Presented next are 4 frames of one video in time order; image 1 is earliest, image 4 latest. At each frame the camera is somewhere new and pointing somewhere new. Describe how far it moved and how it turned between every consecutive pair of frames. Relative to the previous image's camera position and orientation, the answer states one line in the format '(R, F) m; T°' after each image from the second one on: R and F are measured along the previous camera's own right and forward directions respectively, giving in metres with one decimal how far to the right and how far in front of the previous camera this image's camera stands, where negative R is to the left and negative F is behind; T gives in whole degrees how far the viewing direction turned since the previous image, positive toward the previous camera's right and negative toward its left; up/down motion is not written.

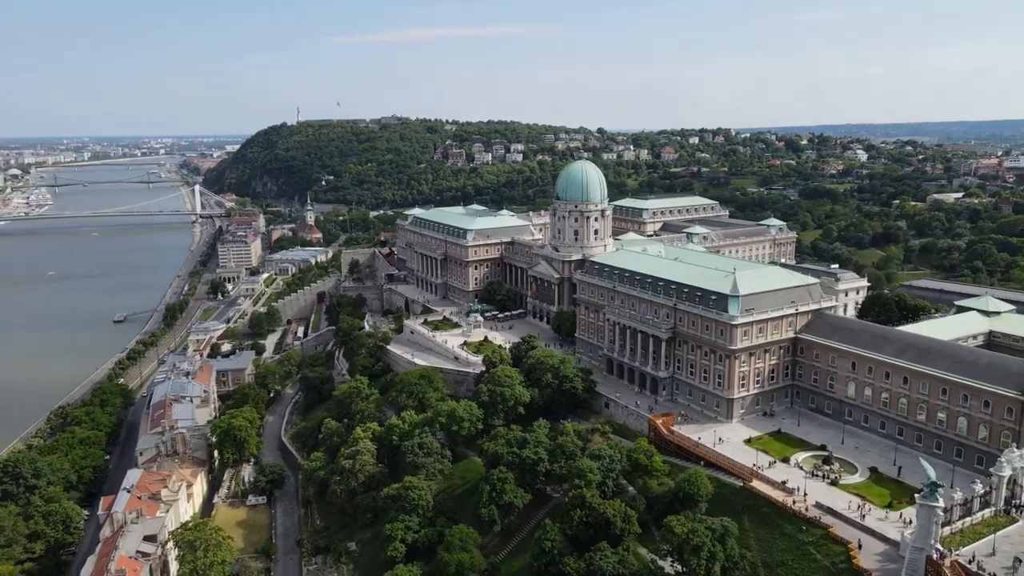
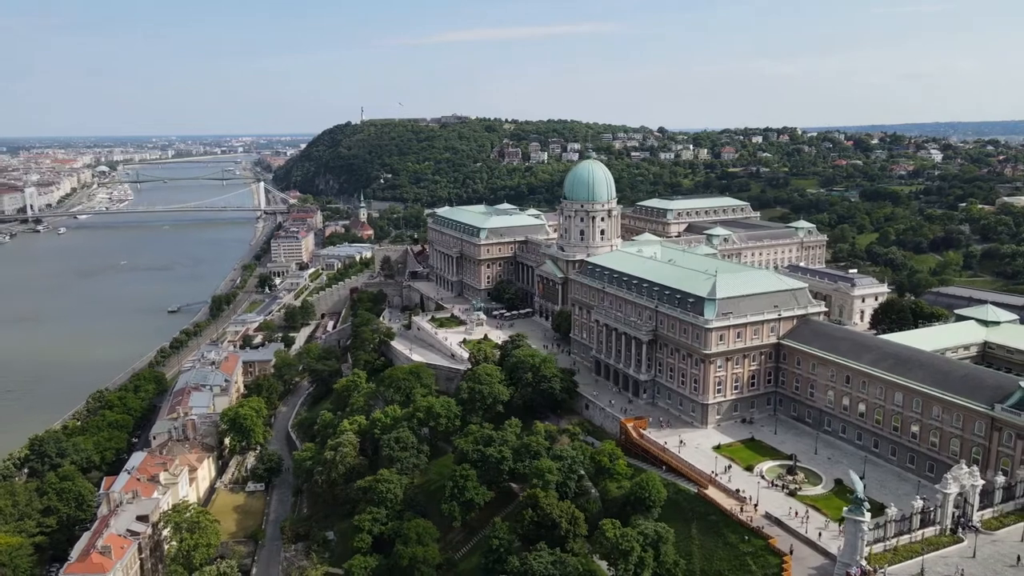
(+7.4, -0.1) m; -5°
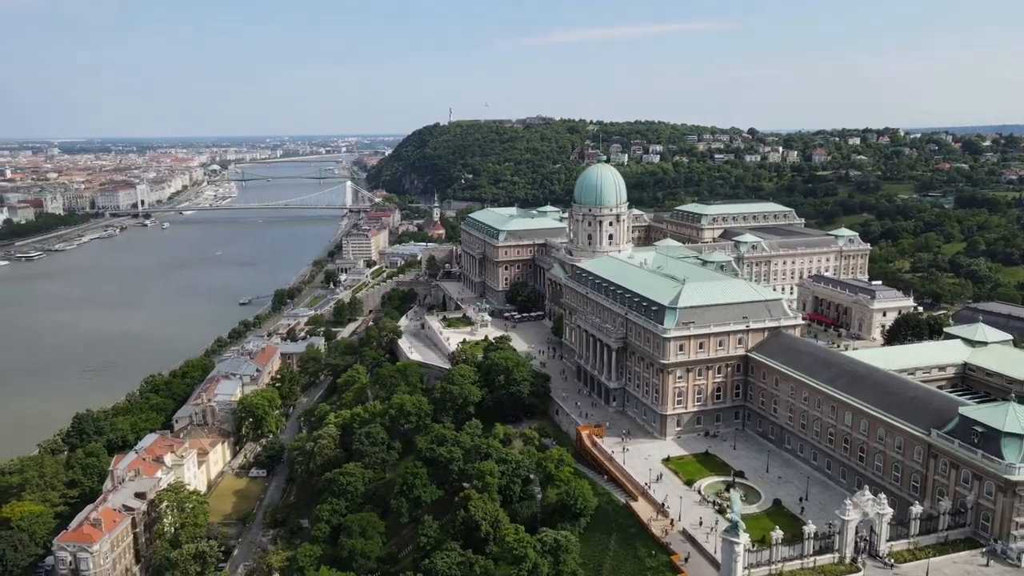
(+10.7, +0.2) m; -8°
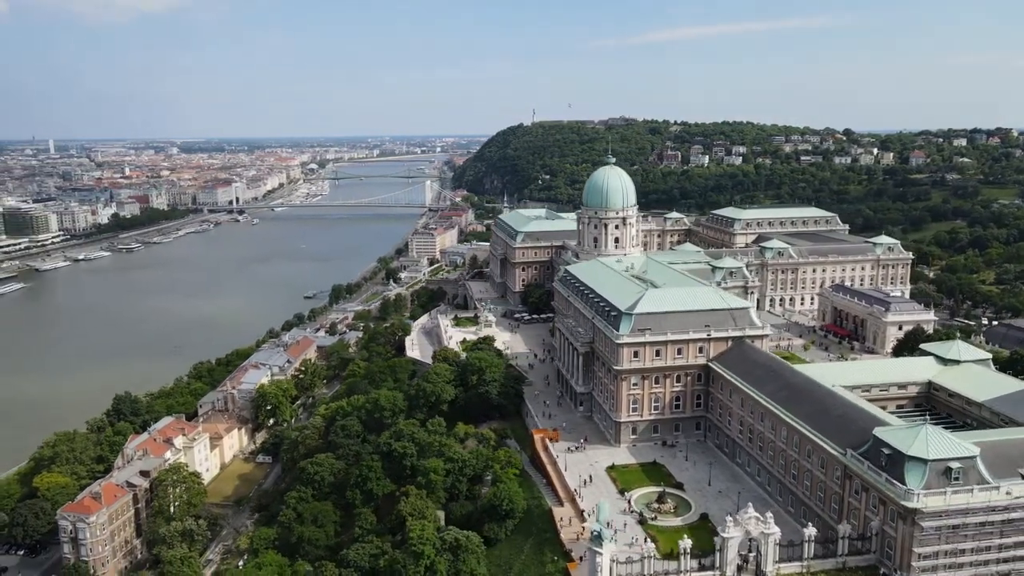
(+10.5, +0.3) m; -8°
